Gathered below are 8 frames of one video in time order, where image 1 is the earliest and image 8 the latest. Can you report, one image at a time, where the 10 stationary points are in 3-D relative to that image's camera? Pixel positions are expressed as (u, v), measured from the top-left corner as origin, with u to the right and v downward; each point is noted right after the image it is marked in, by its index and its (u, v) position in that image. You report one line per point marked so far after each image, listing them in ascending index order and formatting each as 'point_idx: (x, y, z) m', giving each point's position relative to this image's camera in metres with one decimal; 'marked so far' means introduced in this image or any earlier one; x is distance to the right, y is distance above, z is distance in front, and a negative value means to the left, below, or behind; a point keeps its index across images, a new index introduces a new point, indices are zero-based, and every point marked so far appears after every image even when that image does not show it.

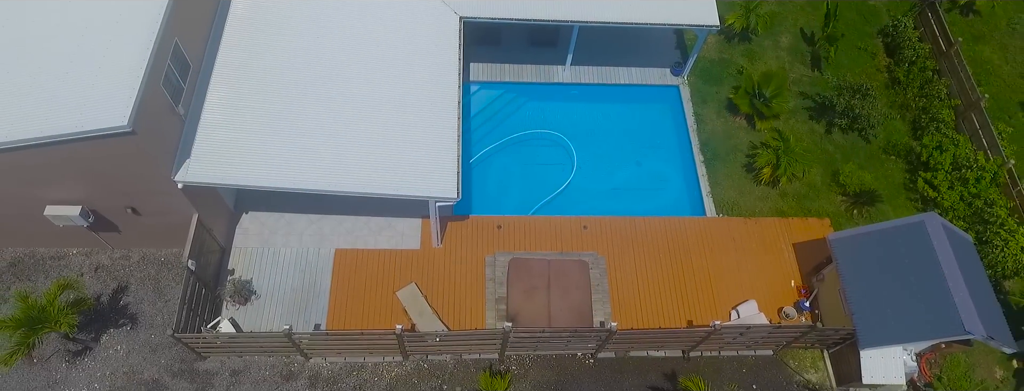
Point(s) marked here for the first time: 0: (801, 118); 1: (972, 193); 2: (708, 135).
0: (+10.4, +2.8, +18.7) m
1: (+14.6, +0.1, +16.4) m
2: (+6.9, +2.1, +18.3) m
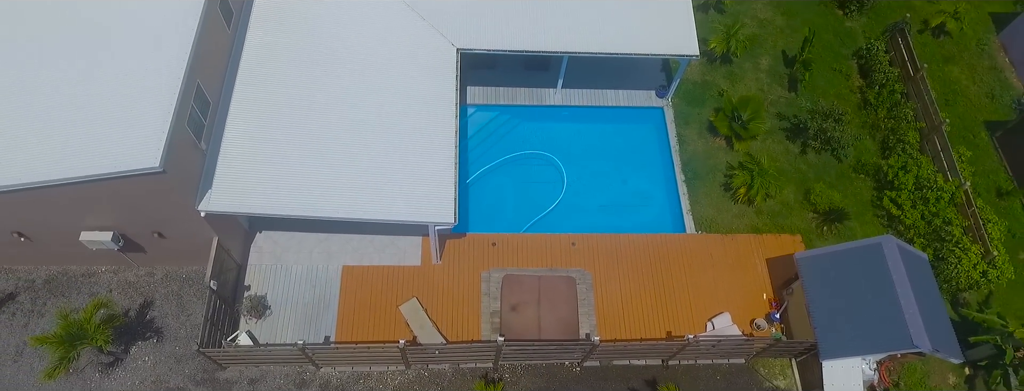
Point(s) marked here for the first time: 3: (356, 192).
0: (+10.2, +2.2, +19.9) m
1: (+14.4, -0.6, +17.7) m
2: (+6.7, +1.5, +19.5) m
3: (-4.4, 0.0, +14.6) m
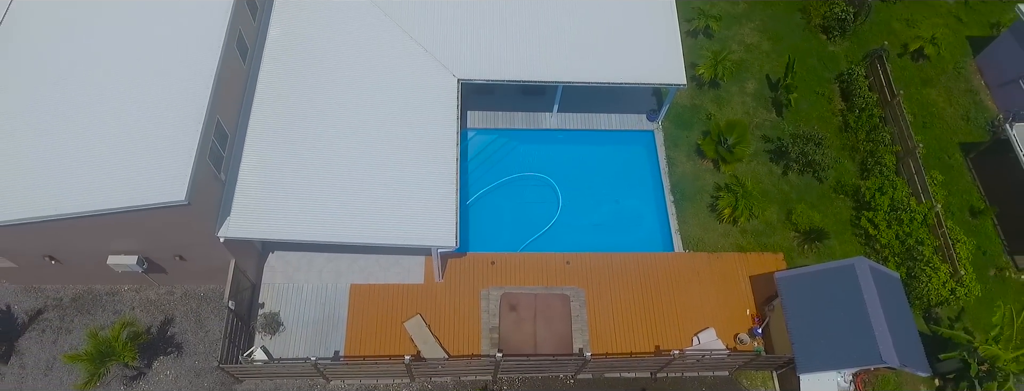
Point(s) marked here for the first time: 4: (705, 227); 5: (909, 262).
0: (+10.1, +1.4, +21.0) m
1: (+14.3, -1.3, +18.8) m
2: (+6.6, +0.7, +20.6) m
3: (-4.4, -0.8, +15.7) m
4: (+7.3, -1.2, +19.6) m
5: (+14.1, -2.4, +18.4) m
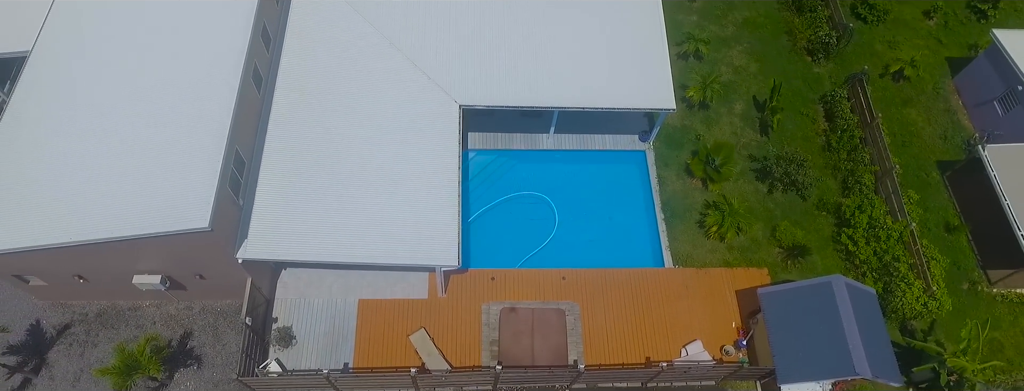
0: (+10.1, +0.7, +22.1) m
1: (+14.2, -2.1, +19.9) m
2: (+6.5, 0.0, +21.7) m
3: (-4.5, -1.5, +16.8) m
4: (+7.3, -1.9, +20.7) m
5: (+14.1, -3.1, +19.5) m
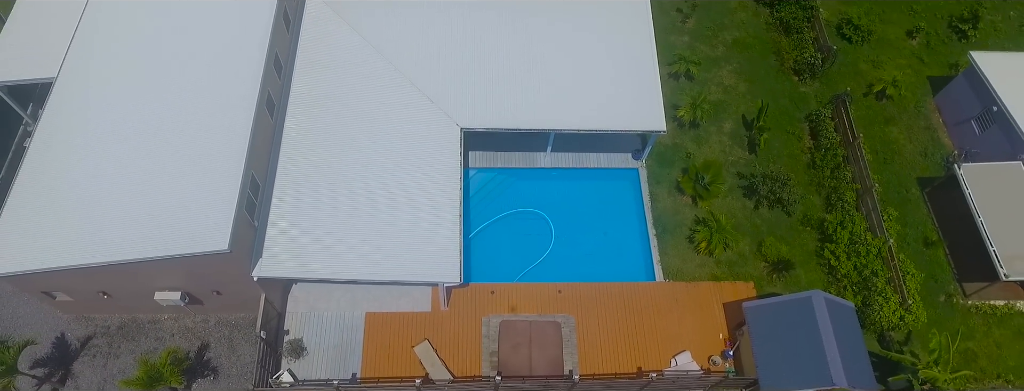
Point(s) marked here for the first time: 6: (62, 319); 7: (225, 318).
0: (+10.0, 0.0, +23.1) m
1: (+14.2, -2.8, +20.9) m
2: (+6.5, -0.7, +22.8) m
3: (-4.5, -2.2, +17.8) m
4: (+7.2, -2.7, +21.8) m
5: (+14.0, -3.8, +20.5) m
6: (-16.9, -4.6, +19.4) m
7: (-11.1, -4.7, +19.9) m
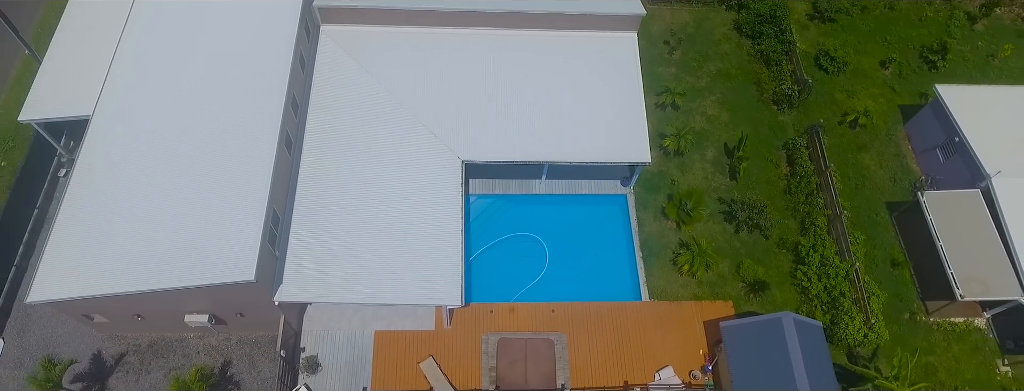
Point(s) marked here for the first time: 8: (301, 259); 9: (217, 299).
0: (+9.9, -1.2, +25.0) m
1: (+14.1, -3.9, +22.8) m
2: (+6.4, -1.9, +24.6) m
3: (-4.7, -3.4, +19.6) m
4: (+7.1, -3.8, +23.6) m
5: (+13.9, -5.0, +22.3) m
6: (-17.0, -5.8, +21.2) m
7: (-11.2, -5.9, +21.7) m
8: (-8.0, -2.3, +19.6) m
9: (-10.7, -3.7, +18.7) m
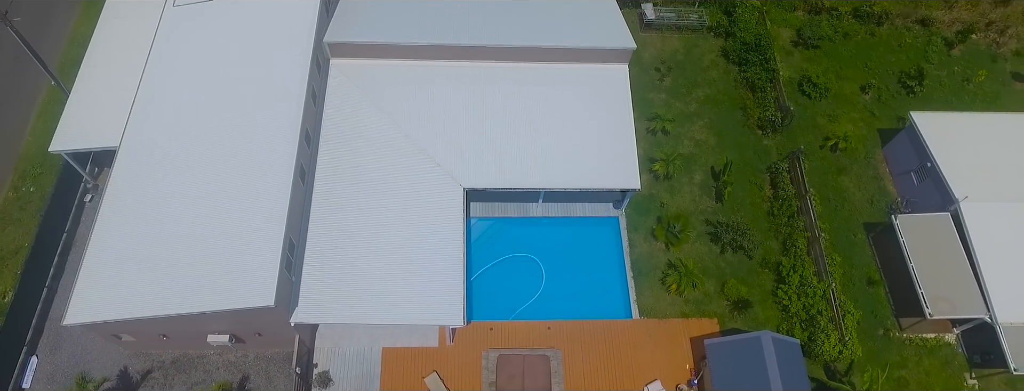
0: (+9.8, -2.4, +26.5) m
1: (+14.0, -5.1, +24.3) m
2: (+6.3, -3.0, +26.1) m
3: (-4.7, -4.6, +21.2) m
4: (+7.0, -5.0, +25.2) m
5: (+13.8, -6.1, +23.9) m
6: (-17.1, -7.0, +22.8) m
7: (-11.3, -7.1, +23.3) m
8: (-8.1, -3.5, +21.1) m
9: (-10.7, -4.9, +20.3) m
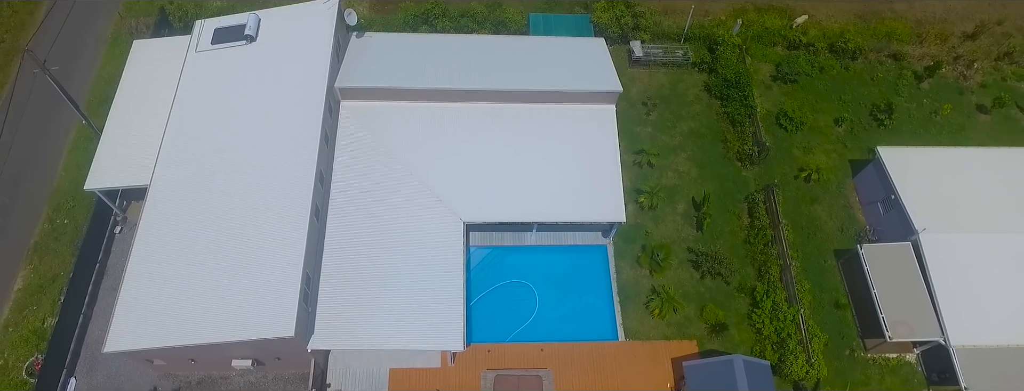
0: (+9.6, -4.0, +28.7) m
1: (+13.8, -6.8, +26.5) m
2: (+6.1, -4.7, +28.4) m
3: (-4.9, -6.3, +23.4) m
4: (+6.8, -6.7, +27.4) m
5: (+13.6, -7.8, +26.1) m
6: (-17.3, -8.7, +25.0) m
7: (-11.5, -8.8, +25.5) m
8: (-8.3, -5.2, +23.3) m
9: (-10.9, -6.6, +22.5) m
